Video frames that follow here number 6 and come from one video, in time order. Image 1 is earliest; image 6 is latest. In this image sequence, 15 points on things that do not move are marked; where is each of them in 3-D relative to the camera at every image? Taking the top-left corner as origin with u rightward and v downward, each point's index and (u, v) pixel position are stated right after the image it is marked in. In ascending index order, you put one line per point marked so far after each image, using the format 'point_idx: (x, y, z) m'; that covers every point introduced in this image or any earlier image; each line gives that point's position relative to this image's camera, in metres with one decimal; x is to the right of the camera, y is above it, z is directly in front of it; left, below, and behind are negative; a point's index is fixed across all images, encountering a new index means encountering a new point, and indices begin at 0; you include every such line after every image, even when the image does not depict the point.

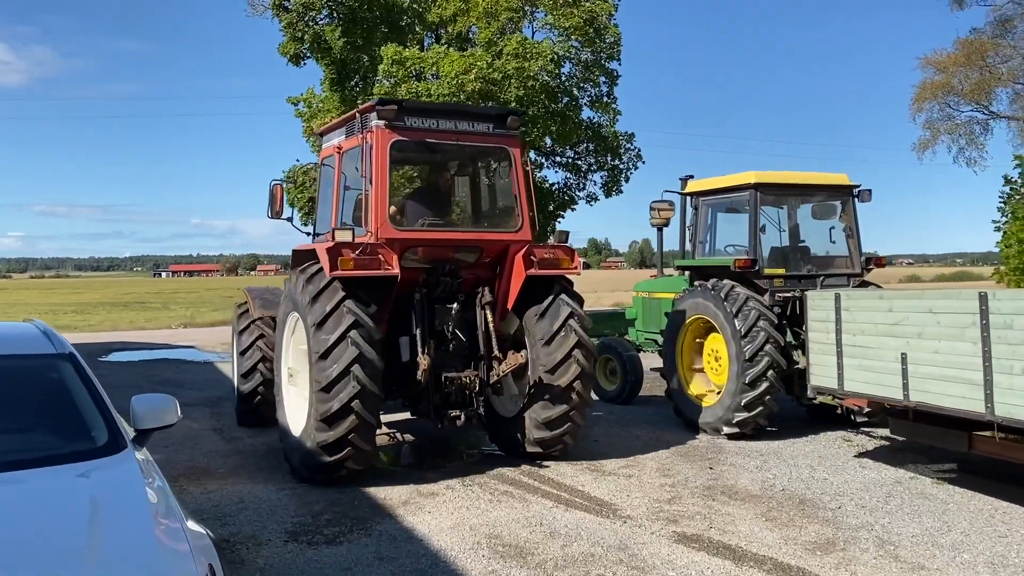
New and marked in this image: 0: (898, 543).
0: (+2.2, -1.5, +5.2) m
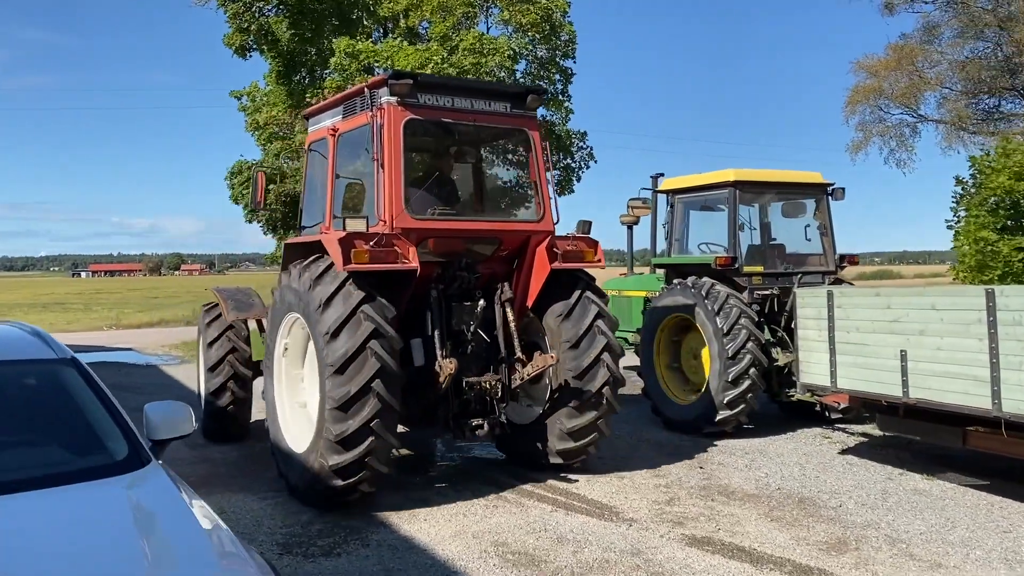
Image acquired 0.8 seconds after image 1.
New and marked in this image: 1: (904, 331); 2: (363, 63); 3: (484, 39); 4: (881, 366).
0: (+2.3, -1.4, +5.2) m
1: (+2.5, -0.3, +5.8) m
2: (-2.4, +3.6, +14.6) m
3: (-0.5, +4.0, +14.5) m
4: (+2.5, -0.5, +6.0) m
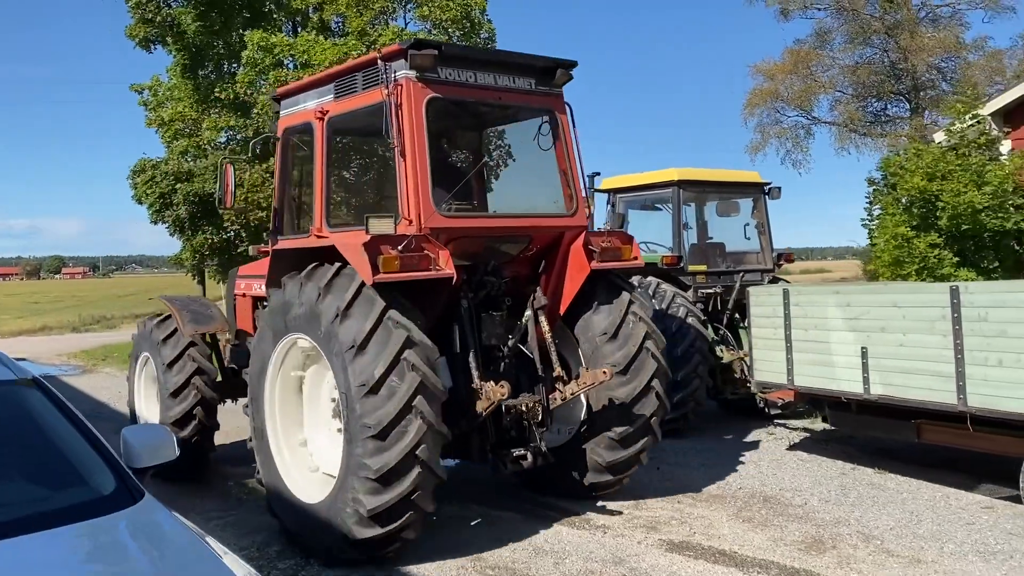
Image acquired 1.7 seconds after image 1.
0: (+2.1, -1.4, +5.2) m
1: (+2.3, -0.3, +5.9) m
2: (-3.7, +3.6, +14.1) m
3: (-1.7, +4.0, +14.2) m
4: (+2.2, -0.5, +6.1) m
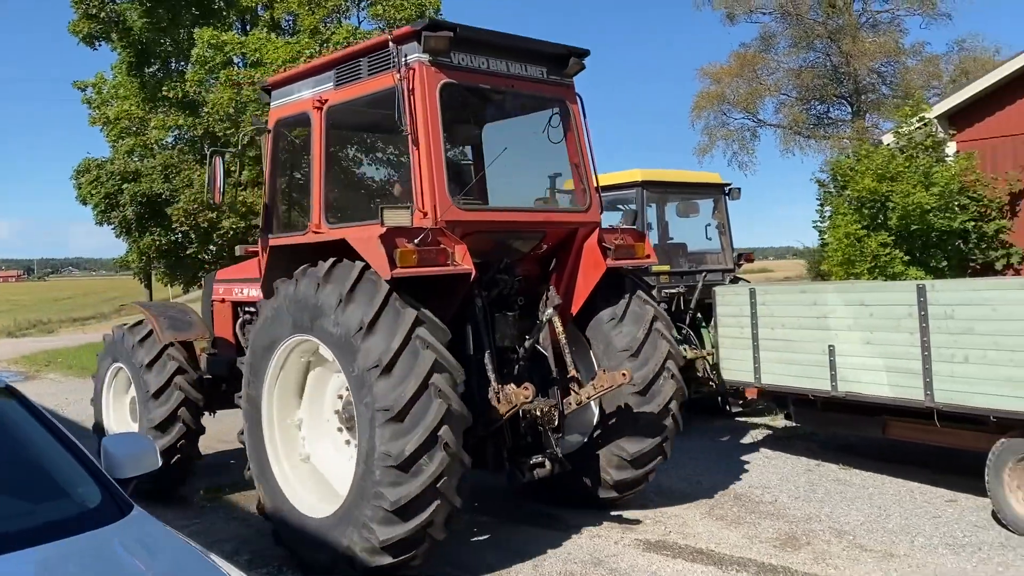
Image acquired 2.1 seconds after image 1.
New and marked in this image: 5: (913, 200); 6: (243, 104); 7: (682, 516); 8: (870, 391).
0: (+2.0, -1.4, +5.3) m
1: (+2.1, -0.3, +6.0) m
2: (-4.3, +3.6, +13.8) m
3: (-2.4, +4.0, +14.0) m
4: (+2.0, -0.5, +6.2) m
5: (+4.5, +1.0, +10.0) m
6: (-3.8, +2.6, +12.9) m
7: (+1.1, -1.4, +5.7) m
8: (+2.3, -0.7, +5.7) m
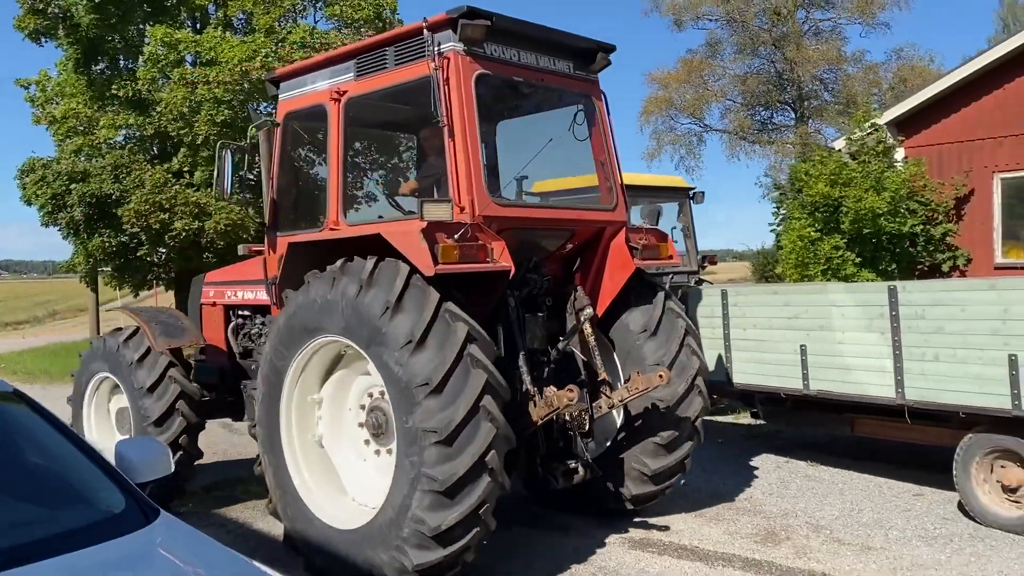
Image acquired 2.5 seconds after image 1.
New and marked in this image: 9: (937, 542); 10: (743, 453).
0: (+1.9, -1.4, +5.4) m
1: (+2.0, -0.3, +6.1) m
2: (-5.0, +3.5, +13.5) m
3: (-3.0, +3.9, +13.9) m
4: (+1.9, -0.5, +6.3) m
5: (+4.1, +1.0, +10.3) m
6: (-4.4, +2.6, +12.7) m
7: (+1.0, -1.4, +5.8) m
8: (+2.1, -0.7, +5.9) m
9: (+2.4, -1.4, +5.1) m
10: (+1.9, -1.3, +7.3) m
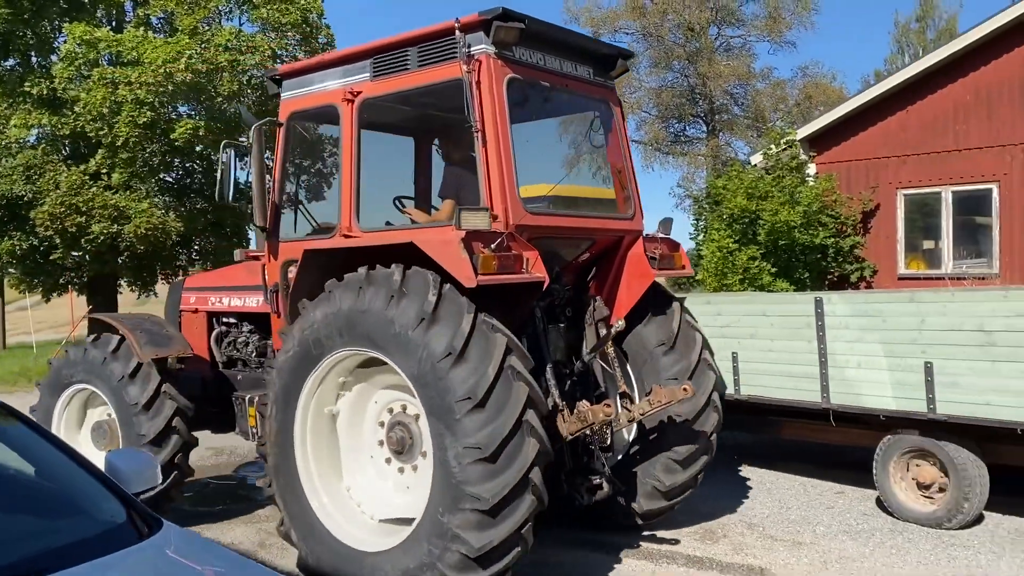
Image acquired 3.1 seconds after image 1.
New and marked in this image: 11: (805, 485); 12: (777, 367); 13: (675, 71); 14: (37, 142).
0: (+1.6, -1.5, +5.8) m
1: (+1.6, -0.3, +6.5) m
2: (-6.0, +3.4, +13.2) m
3: (-4.1, +3.8, +13.7) m
4: (+1.5, -0.6, +6.6) m
5: (+3.3, +0.8, +10.9) m
6: (-5.4, +2.5, +12.4) m
7: (+0.6, -1.5, +6.0) m
8: (+1.8, -0.7, +6.2) m
9: (+2.1, -1.5, +5.4) m
10: (+1.4, -1.4, +7.7) m
11: (+2.1, -1.4, +6.6) m
12: (+1.8, -0.6, +6.2) m
13: (+3.7, +4.7, +19.6) m
14: (-7.2, +2.2, +13.8) m
